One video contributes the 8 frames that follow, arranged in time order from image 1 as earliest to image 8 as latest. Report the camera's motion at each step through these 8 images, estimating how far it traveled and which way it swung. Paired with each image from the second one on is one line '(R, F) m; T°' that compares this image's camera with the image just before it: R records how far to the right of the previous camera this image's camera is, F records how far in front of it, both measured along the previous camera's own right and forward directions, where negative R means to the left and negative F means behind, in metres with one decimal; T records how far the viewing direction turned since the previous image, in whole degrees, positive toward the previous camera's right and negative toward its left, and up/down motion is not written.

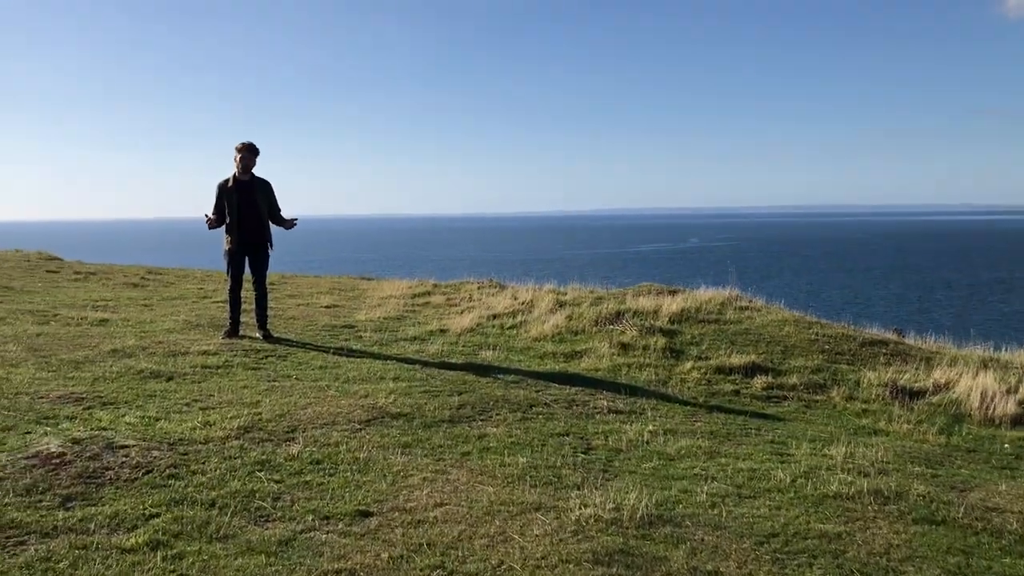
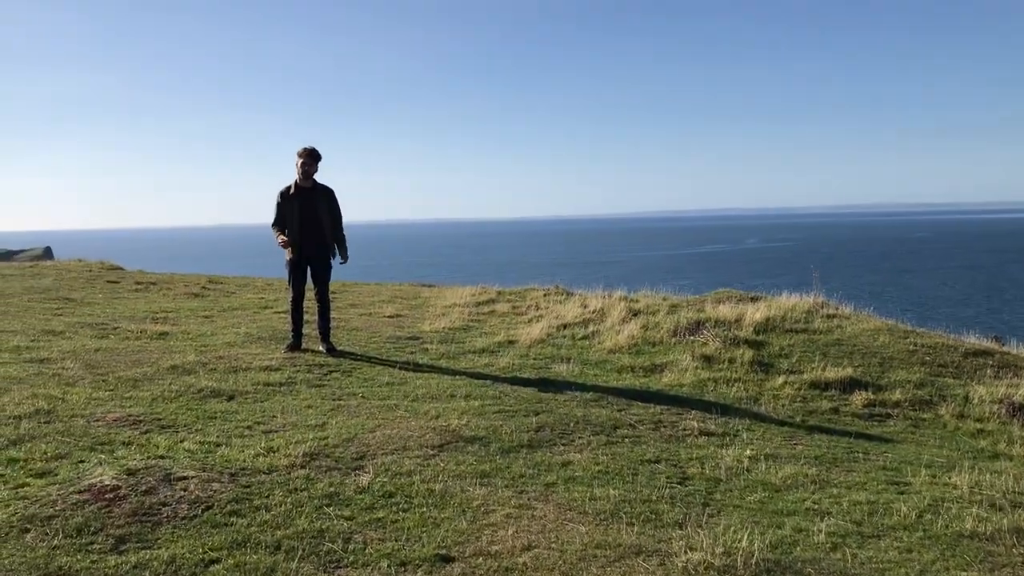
(-0.2, +0.5) m; -3°
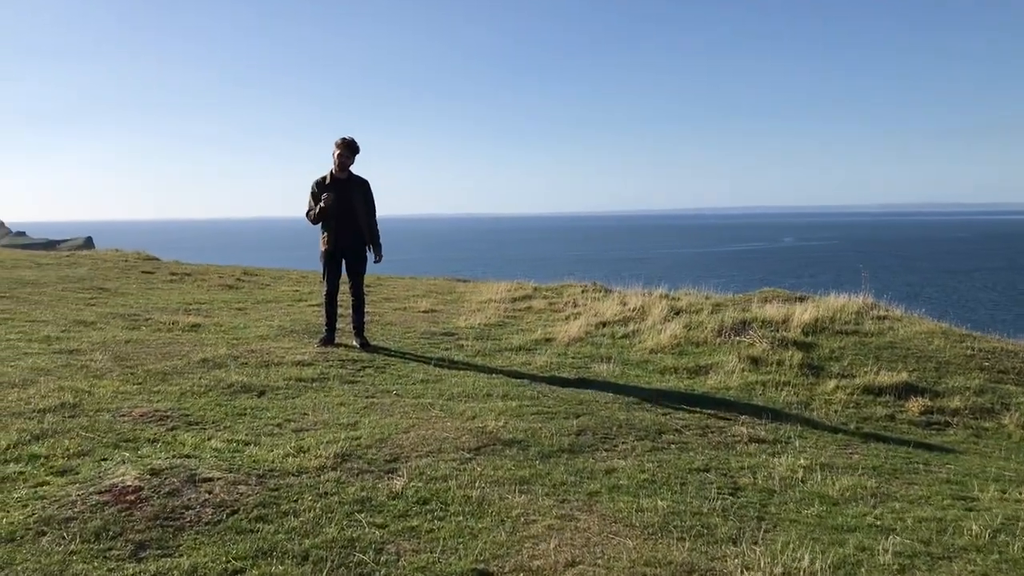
(-0.1, +0.3) m; -2°
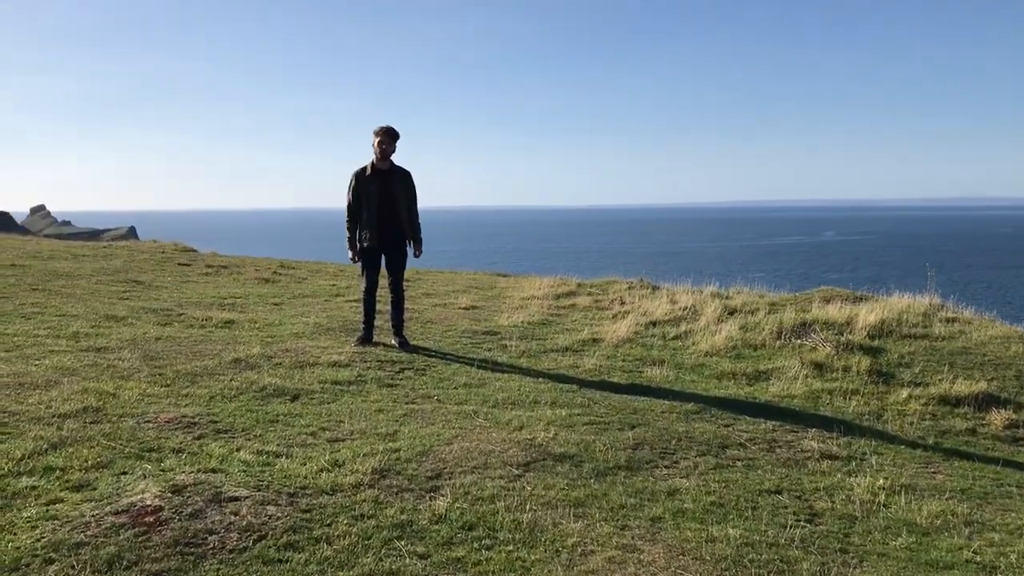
(-0.1, +0.4) m; -2°
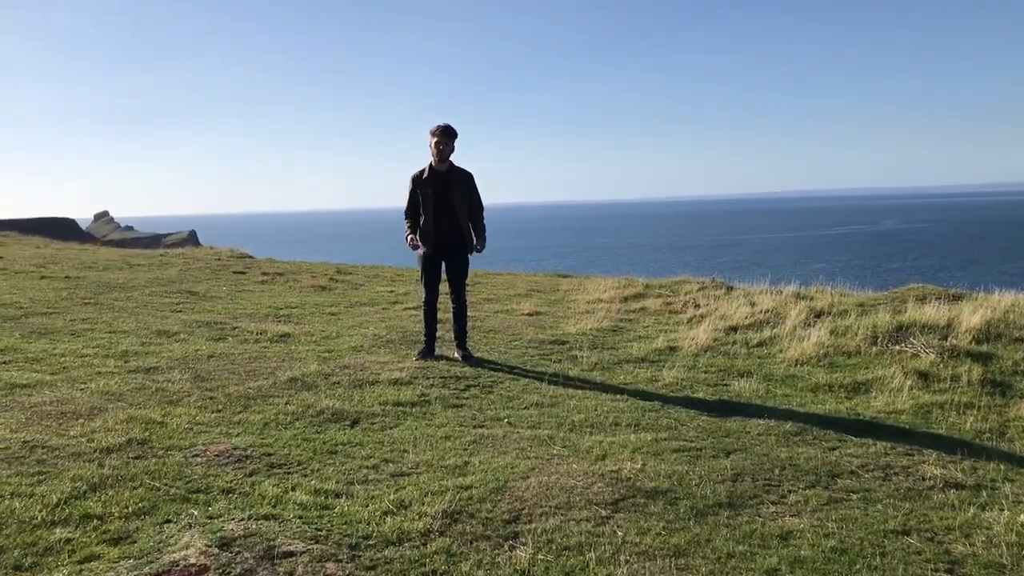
(-0.1, +0.5) m; -3°
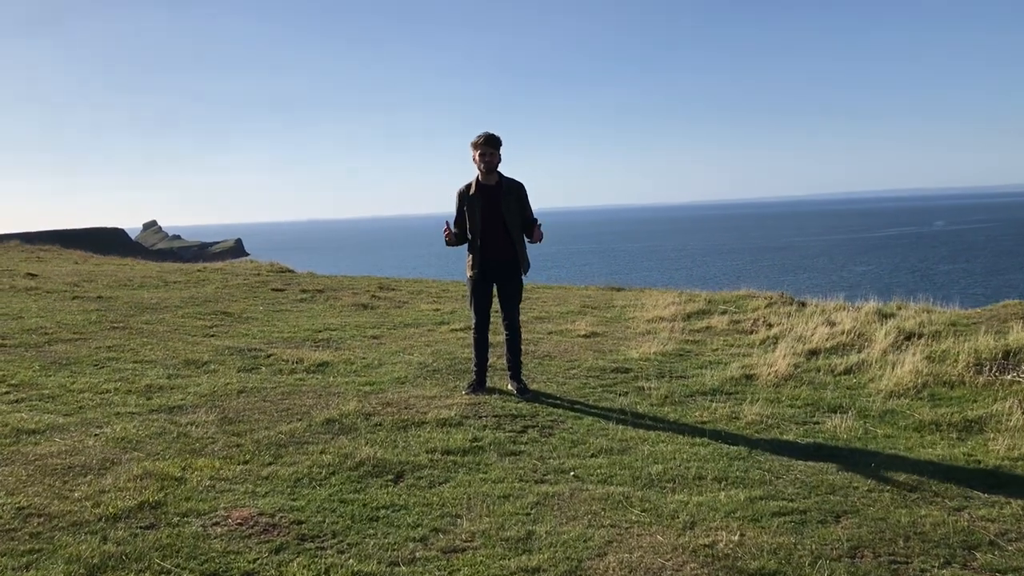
(-0.1, +0.7) m; -3°
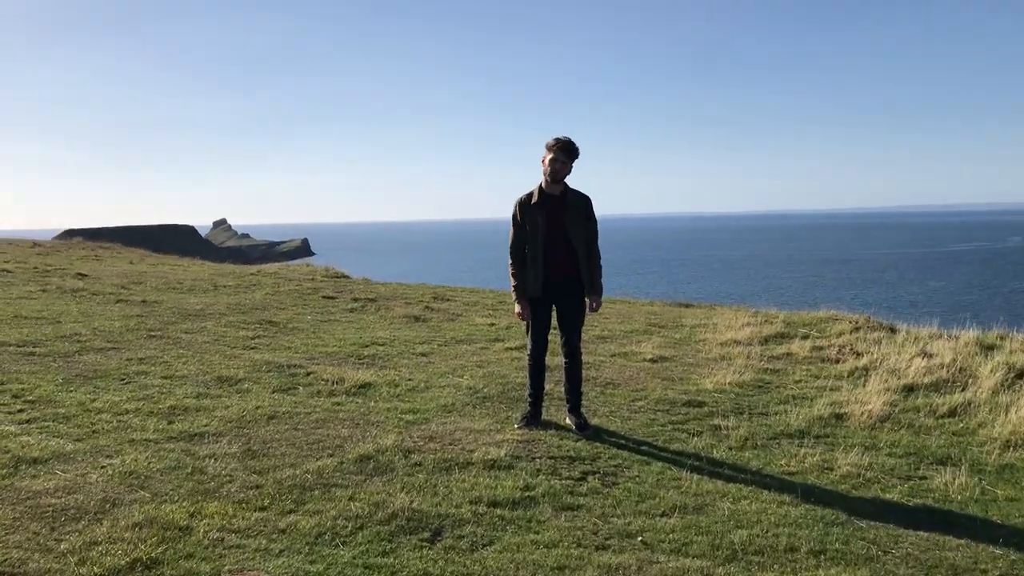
(0.0, +0.7) m; -4°
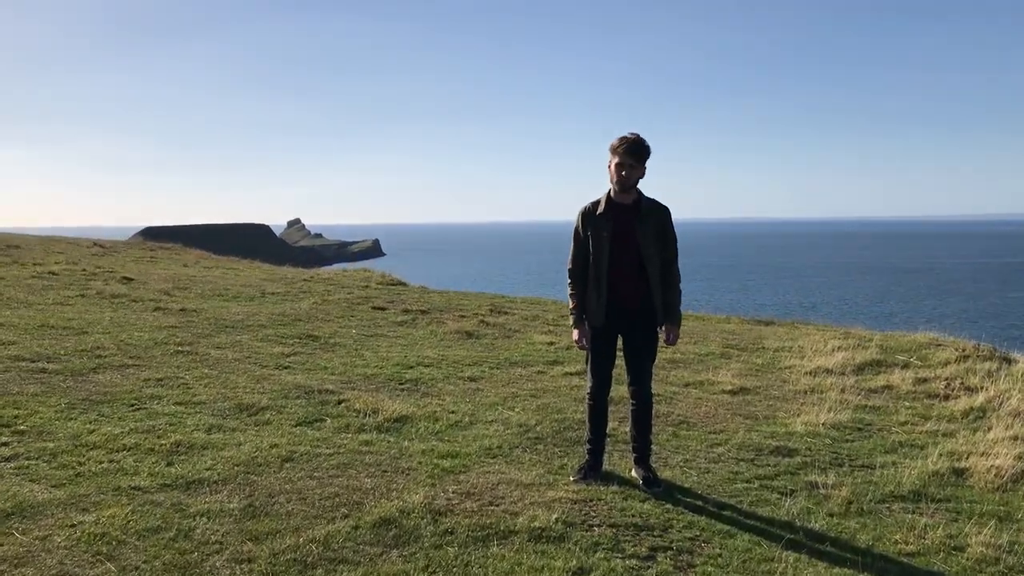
(+0.1, +0.9) m; -4°
